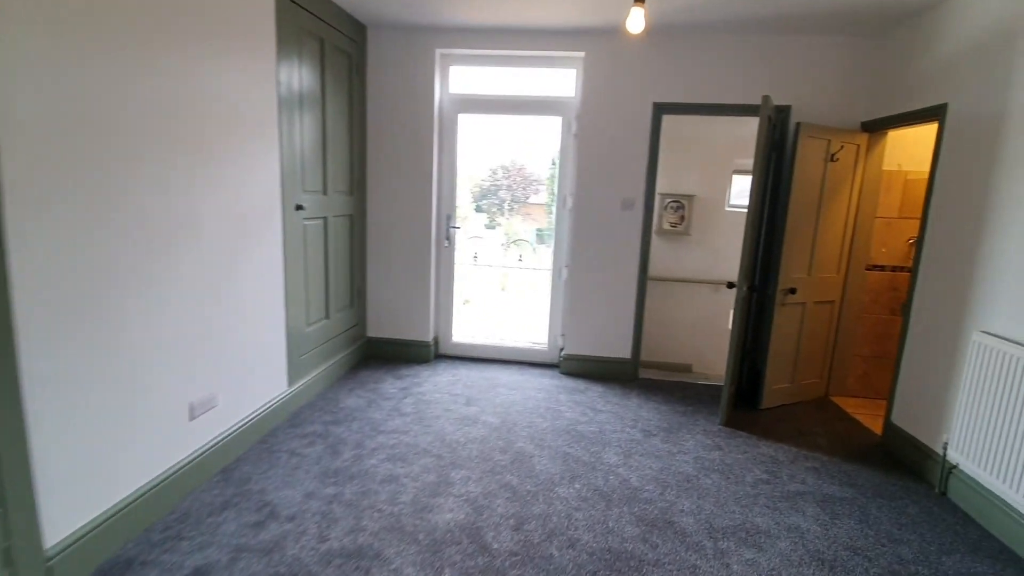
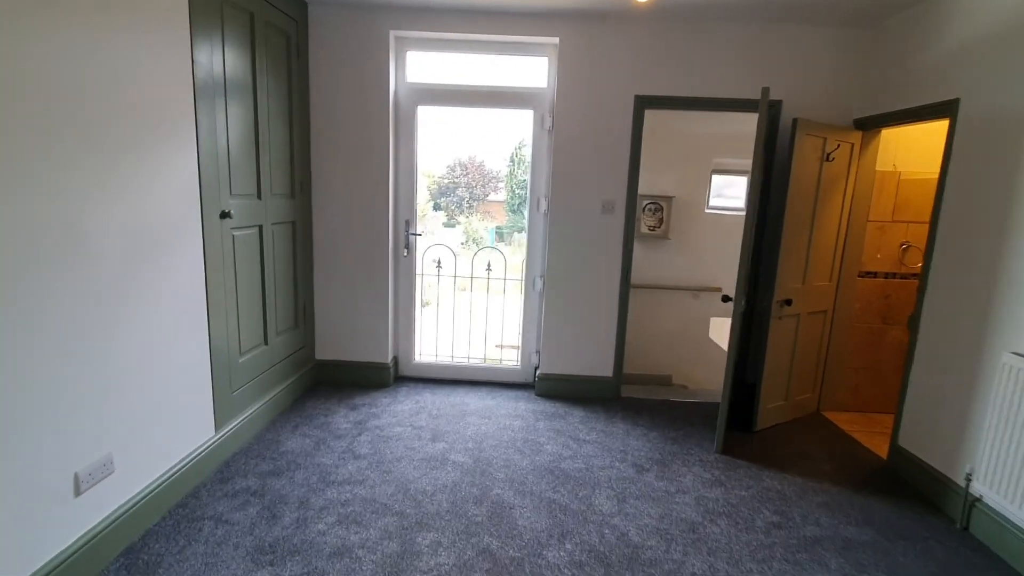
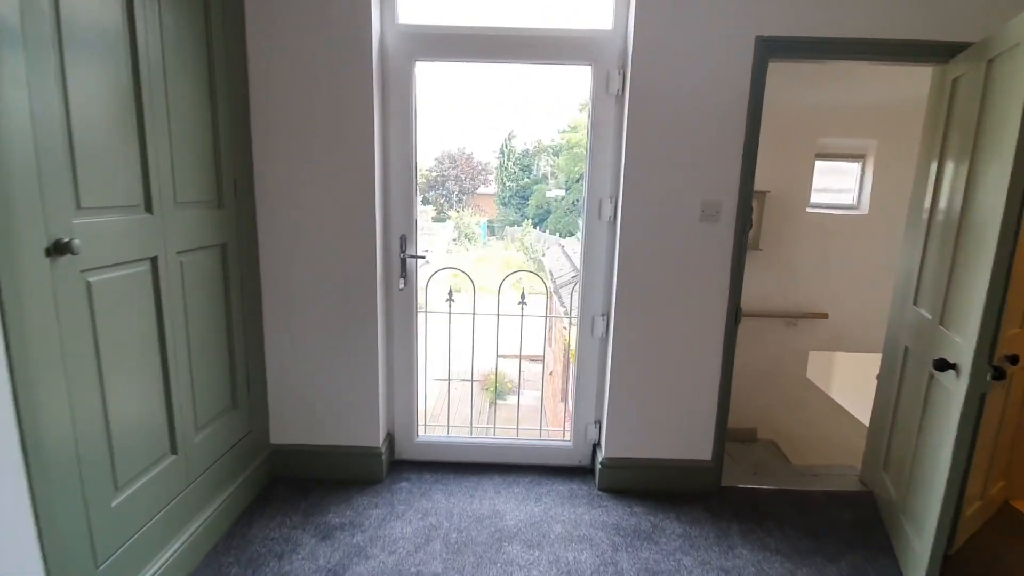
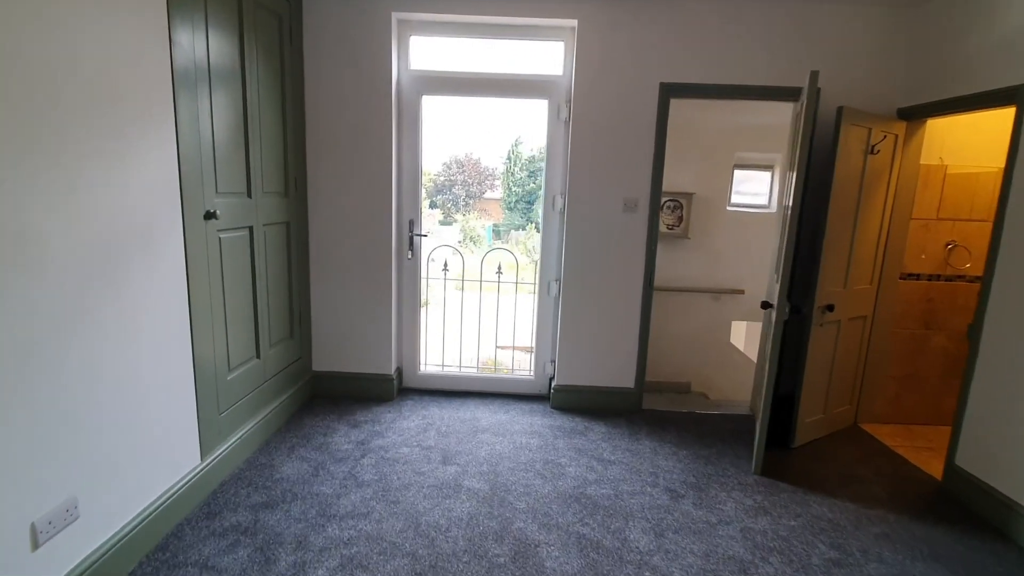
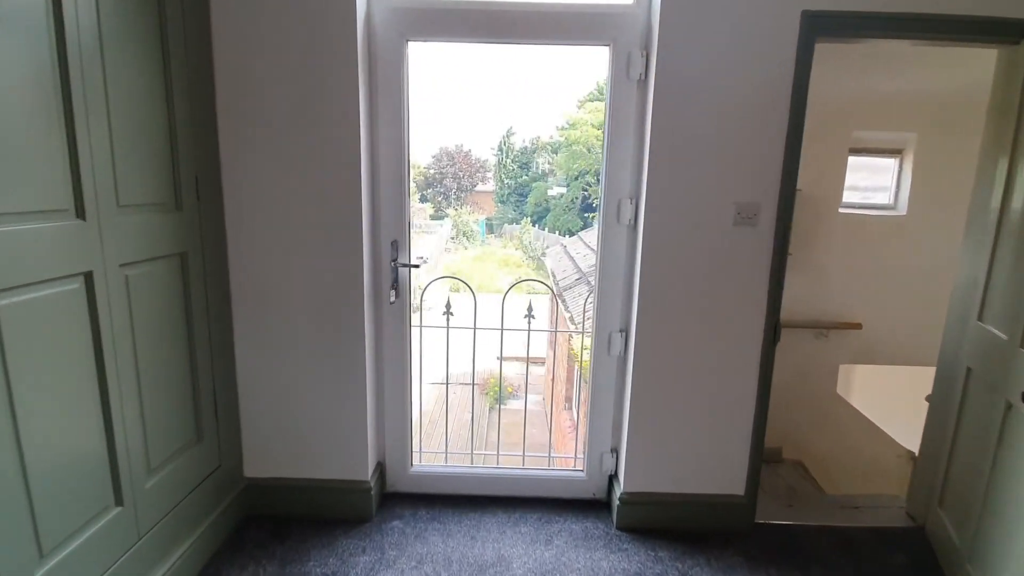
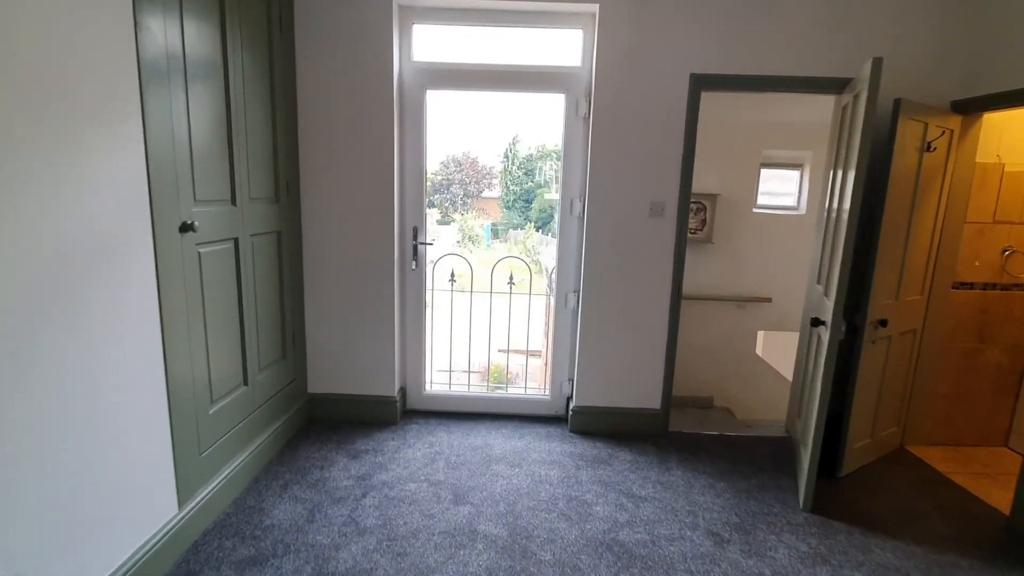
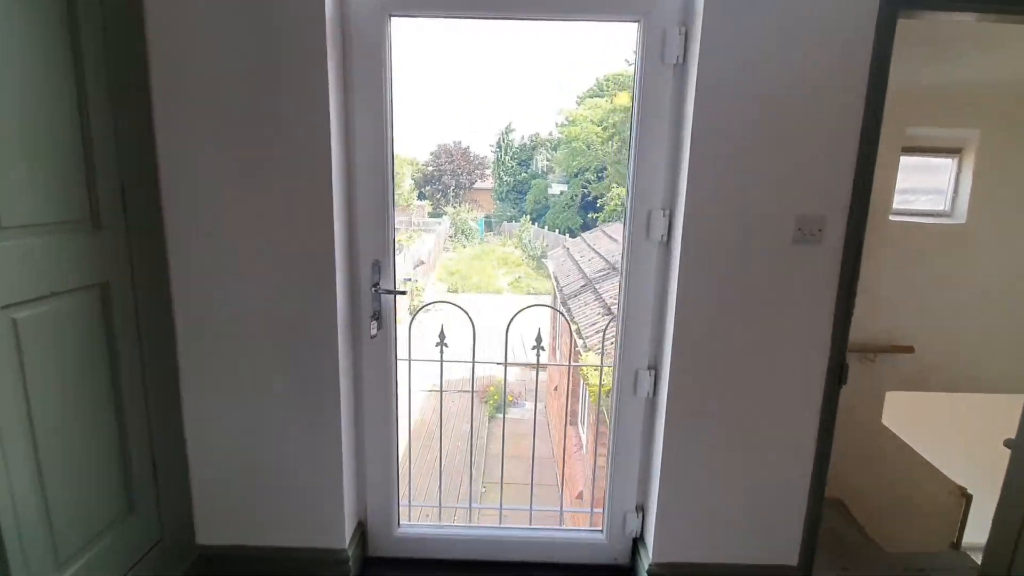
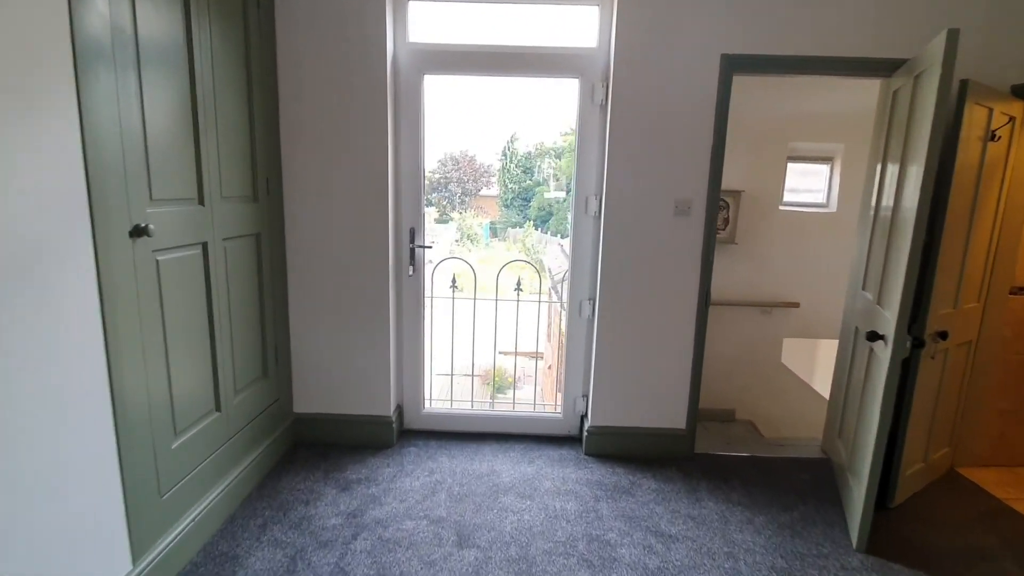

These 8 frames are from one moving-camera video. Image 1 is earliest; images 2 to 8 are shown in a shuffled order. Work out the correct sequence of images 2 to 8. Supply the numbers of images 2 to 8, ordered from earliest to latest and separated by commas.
2, 4, 6, 8, 3, 5, 7
